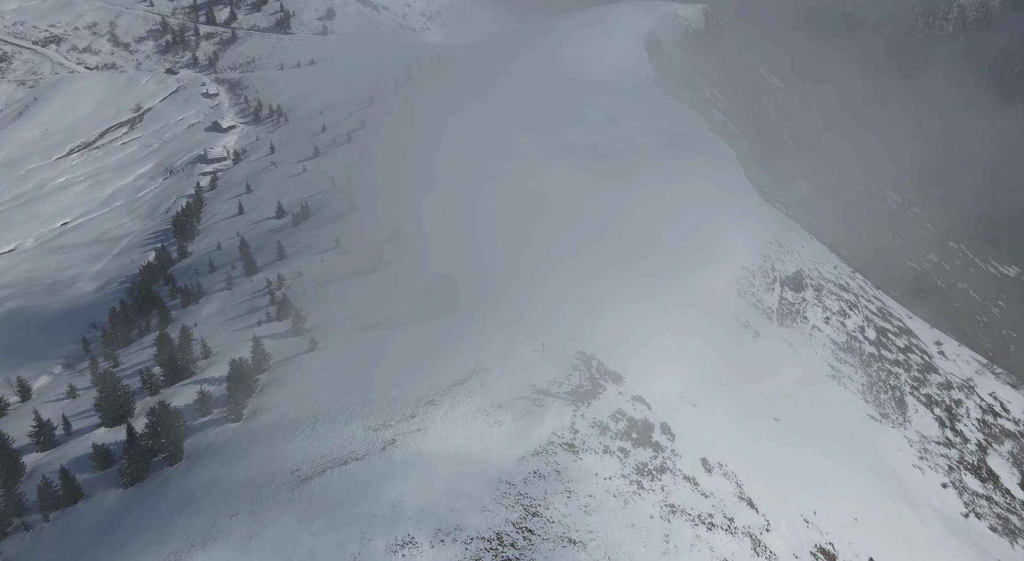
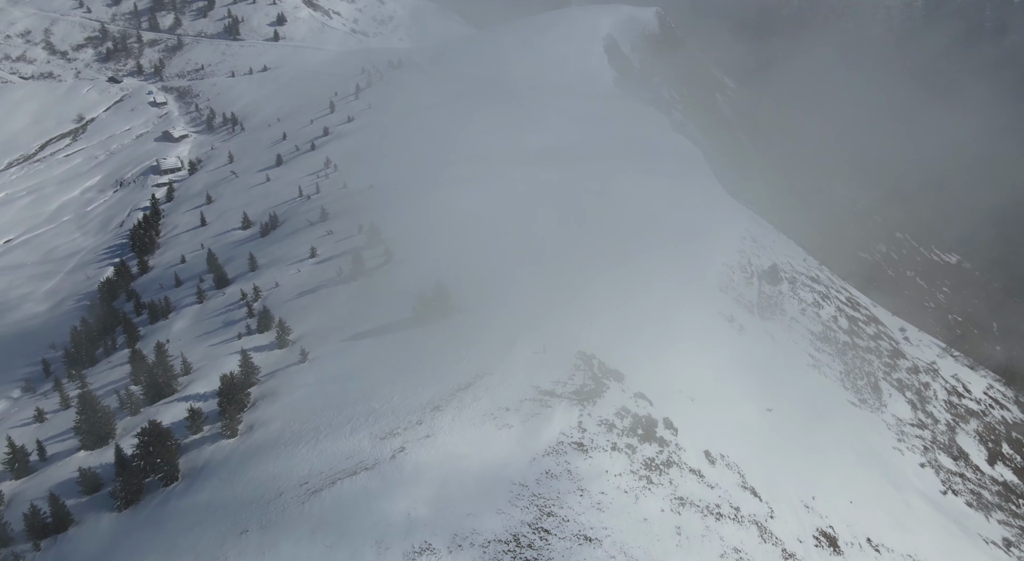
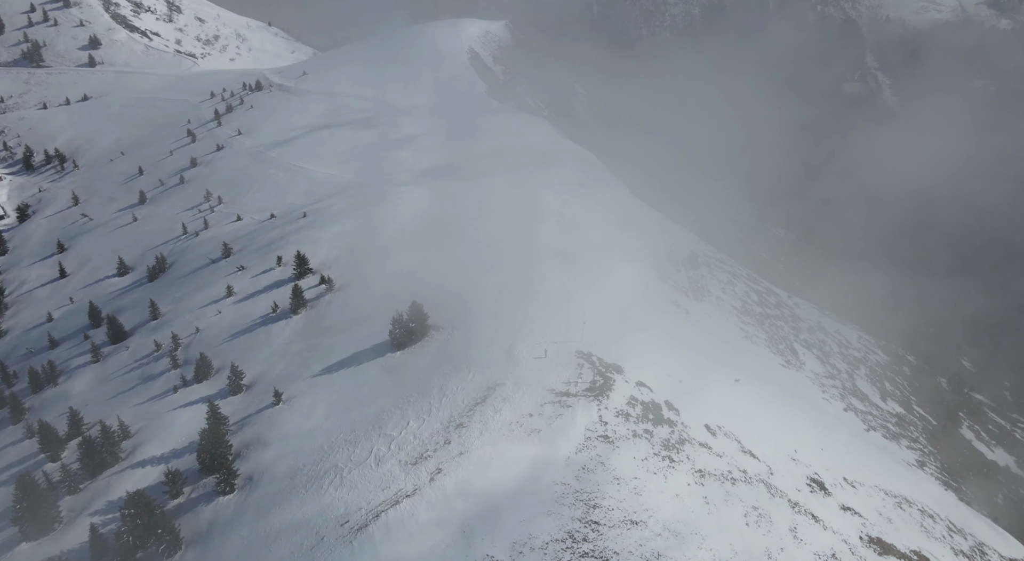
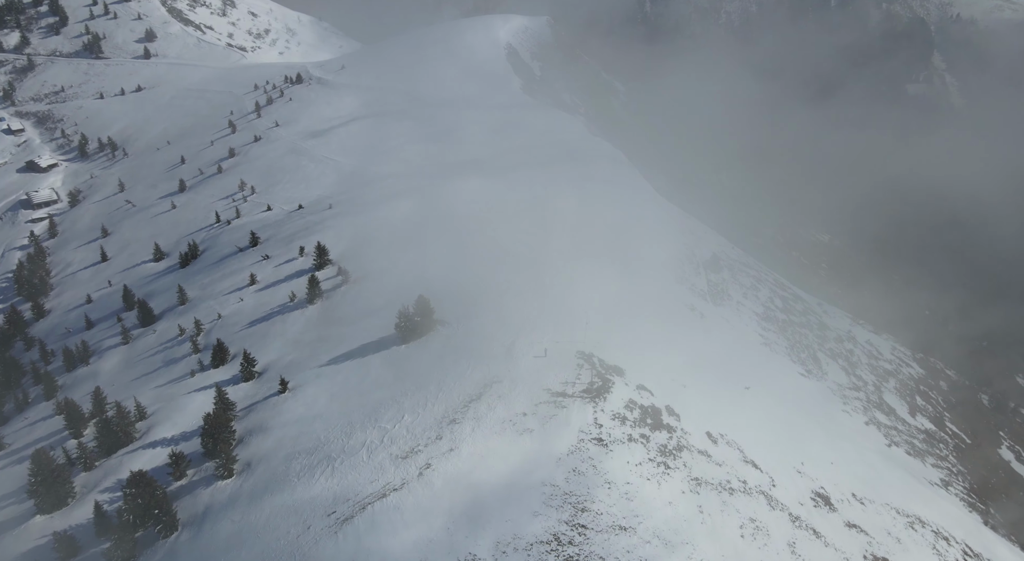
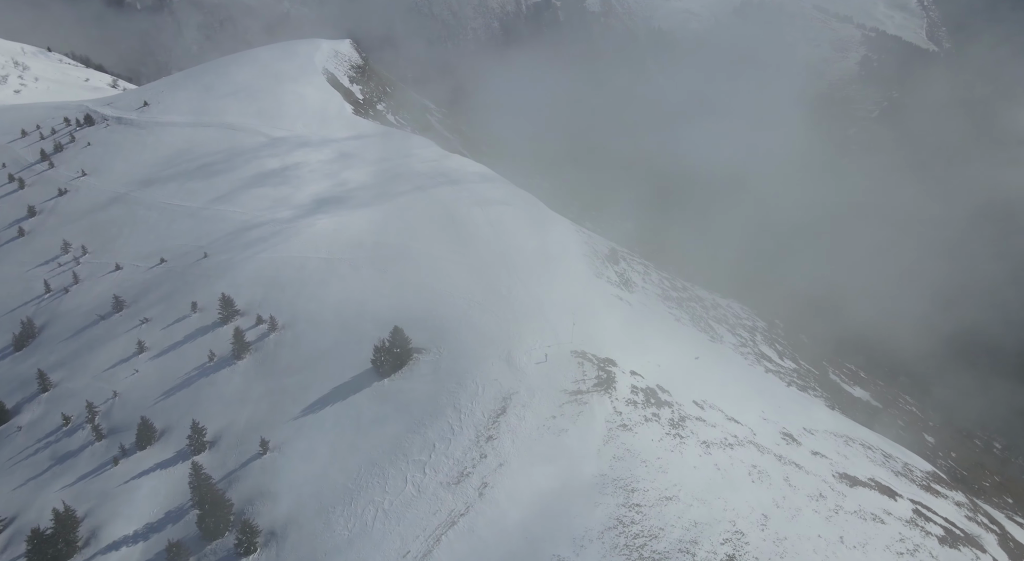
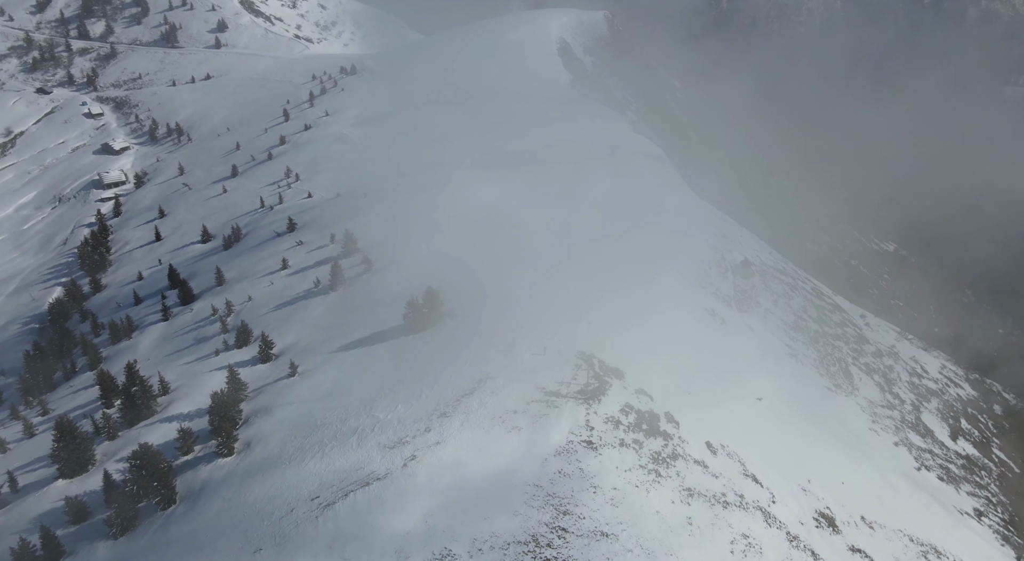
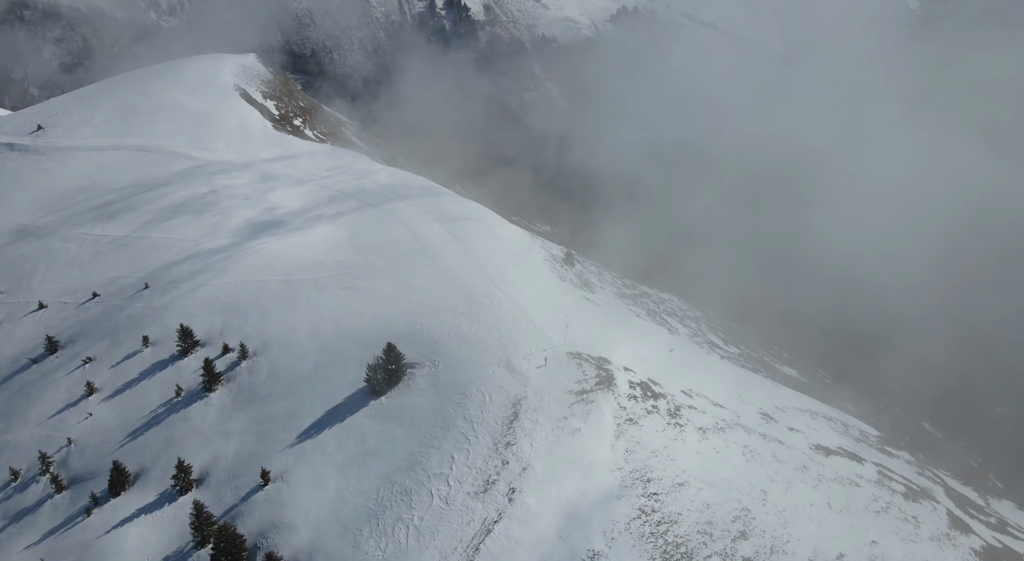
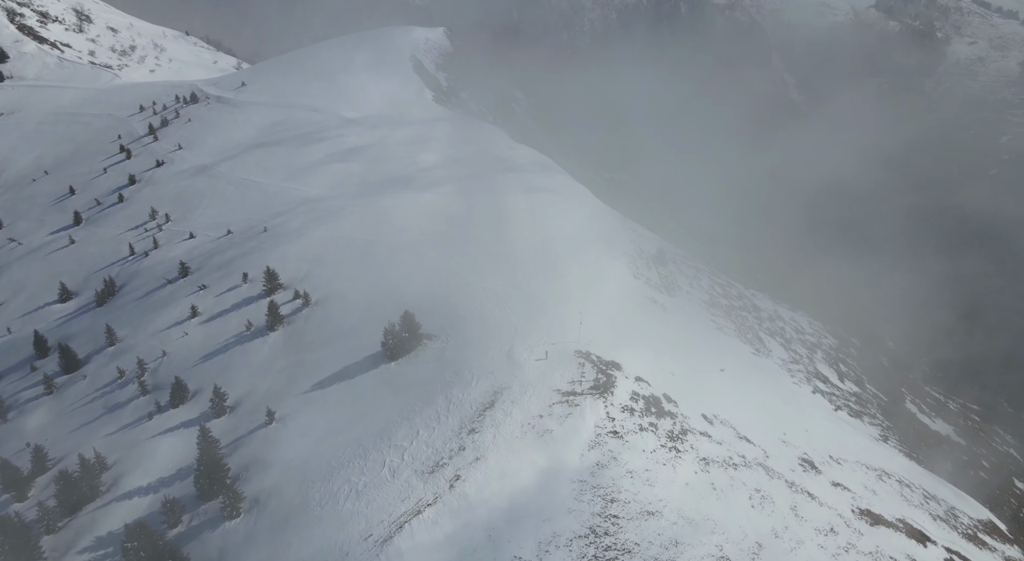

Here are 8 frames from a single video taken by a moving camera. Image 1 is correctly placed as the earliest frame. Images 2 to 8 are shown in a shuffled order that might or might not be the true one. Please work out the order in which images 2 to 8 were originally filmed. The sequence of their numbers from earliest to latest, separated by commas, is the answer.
2, 6, 4, 3, 8, 5, 7
